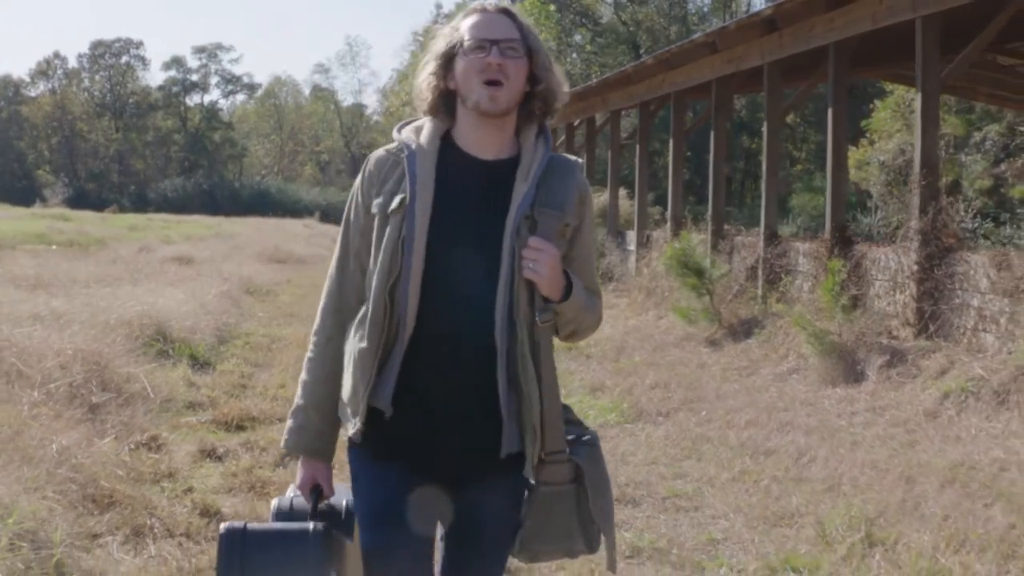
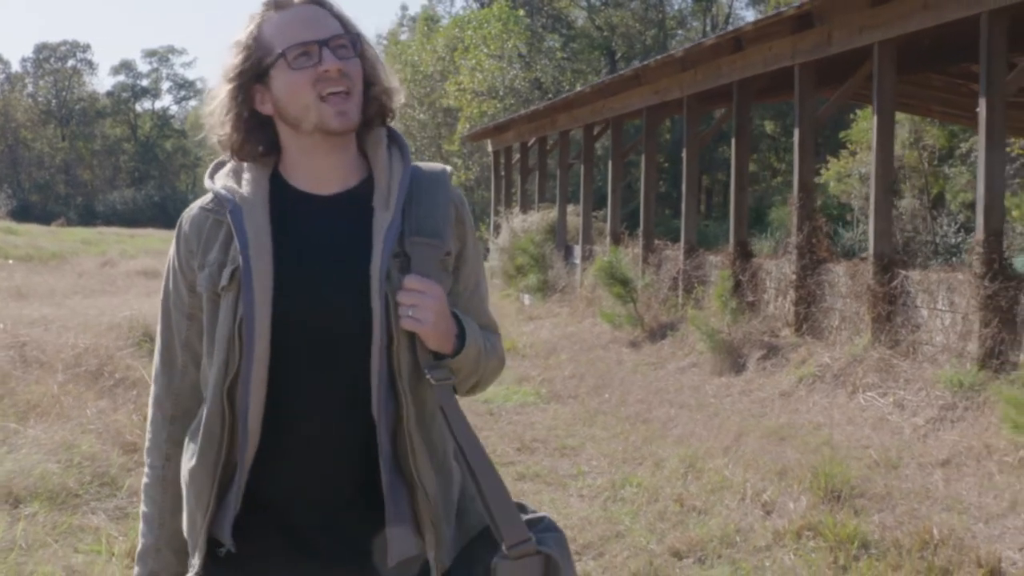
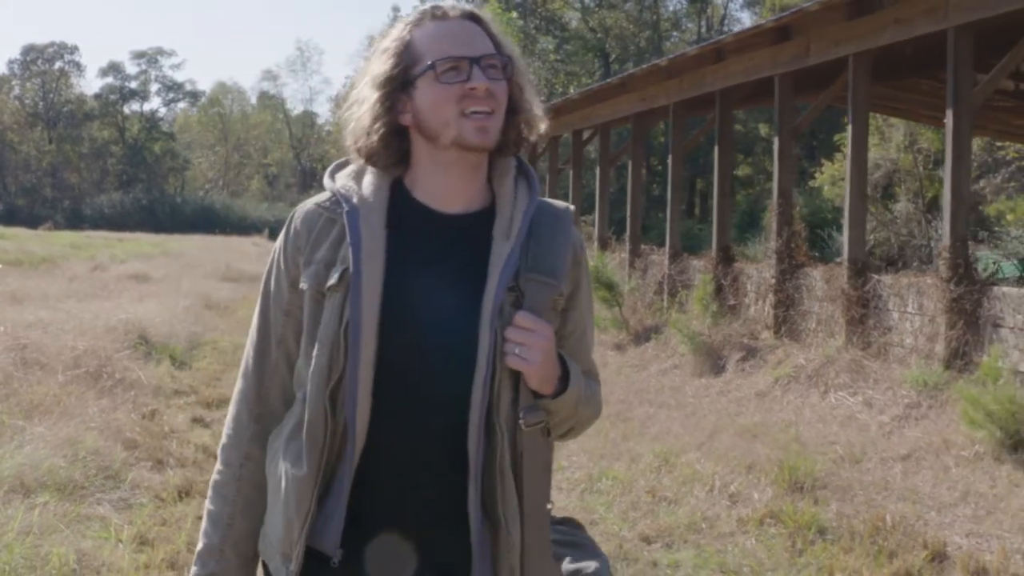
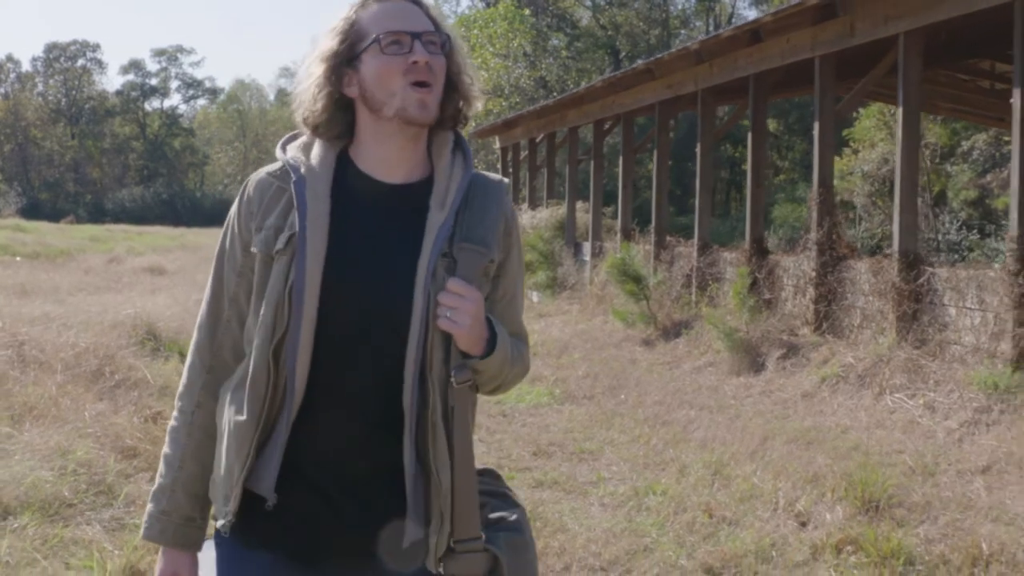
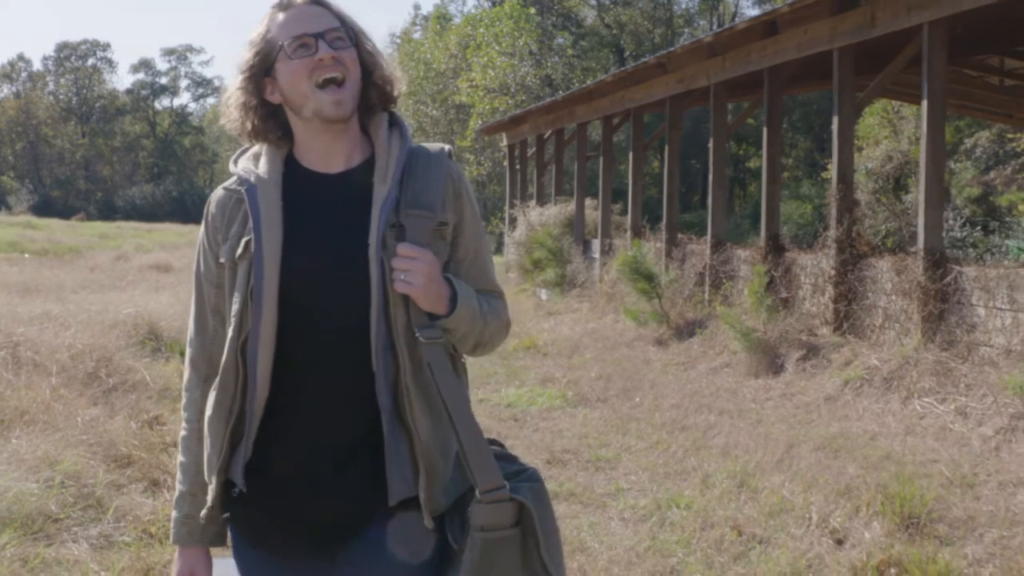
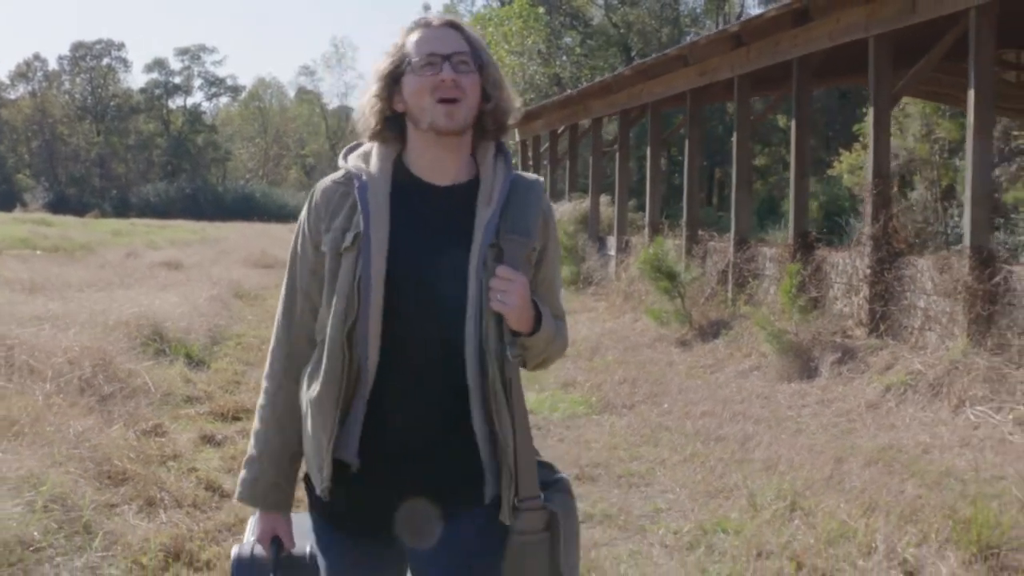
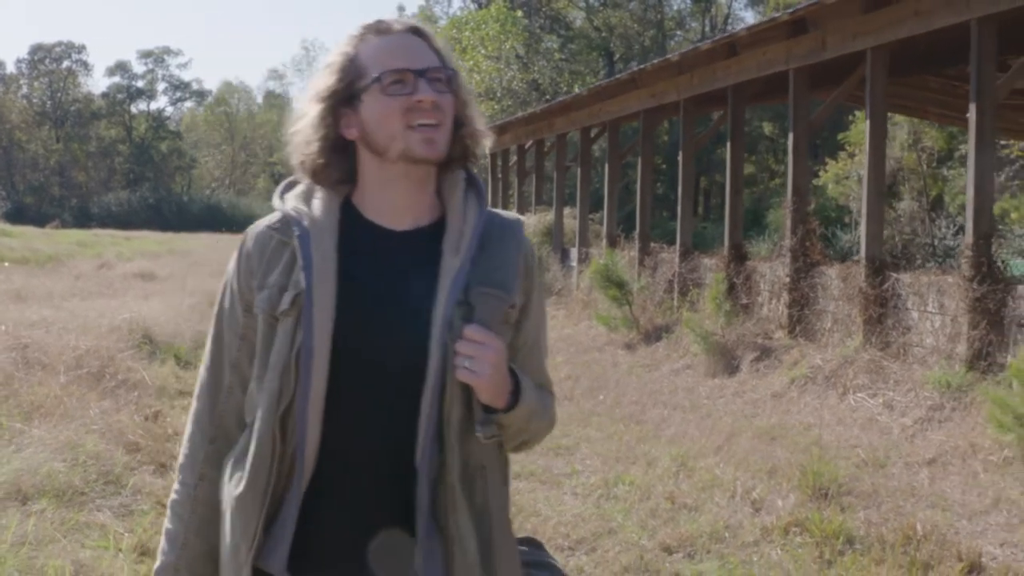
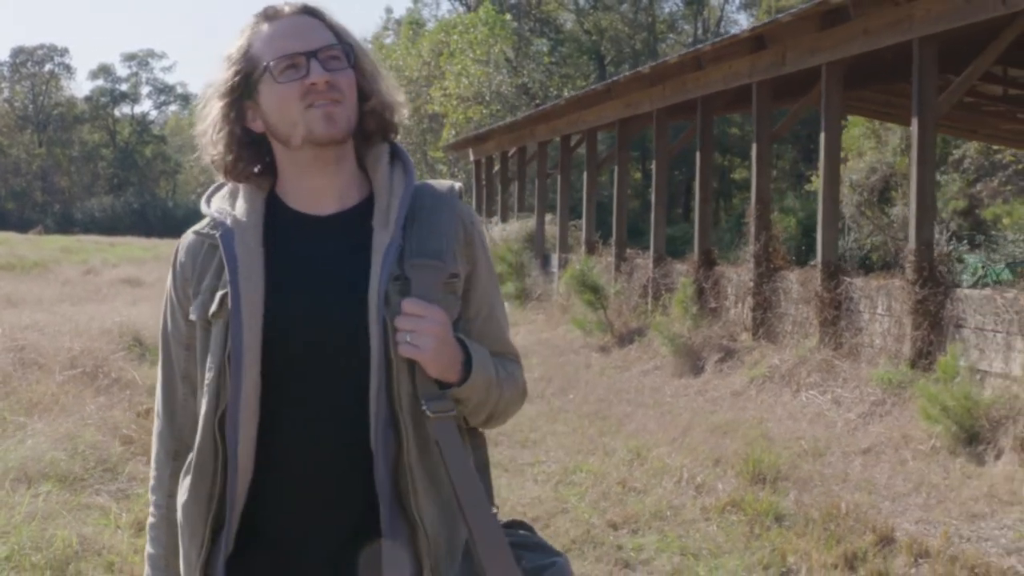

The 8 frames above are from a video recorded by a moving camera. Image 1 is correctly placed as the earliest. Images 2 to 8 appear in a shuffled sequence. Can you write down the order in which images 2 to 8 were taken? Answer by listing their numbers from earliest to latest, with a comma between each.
6, 5, 4, 2, 7, 3, 8
